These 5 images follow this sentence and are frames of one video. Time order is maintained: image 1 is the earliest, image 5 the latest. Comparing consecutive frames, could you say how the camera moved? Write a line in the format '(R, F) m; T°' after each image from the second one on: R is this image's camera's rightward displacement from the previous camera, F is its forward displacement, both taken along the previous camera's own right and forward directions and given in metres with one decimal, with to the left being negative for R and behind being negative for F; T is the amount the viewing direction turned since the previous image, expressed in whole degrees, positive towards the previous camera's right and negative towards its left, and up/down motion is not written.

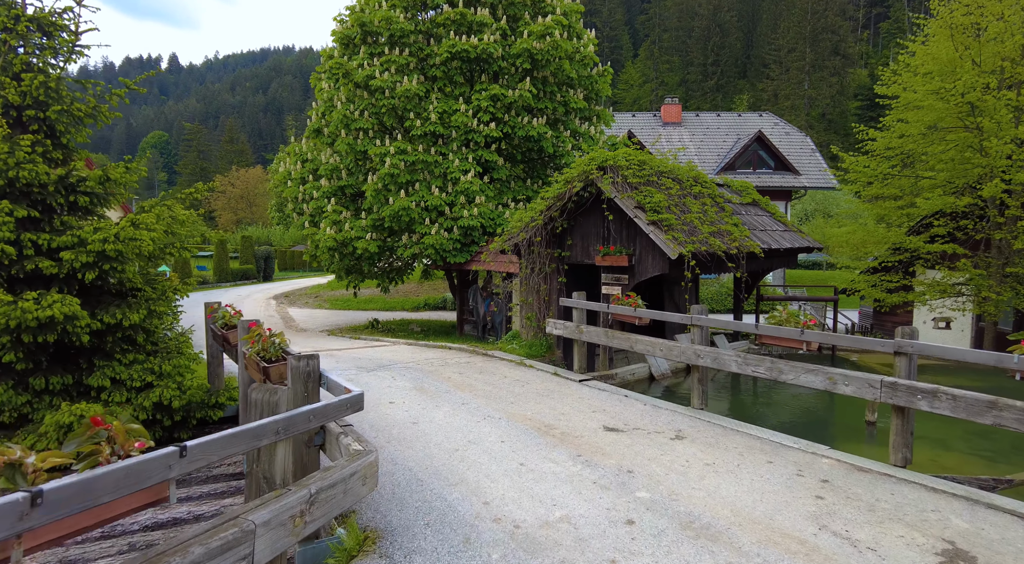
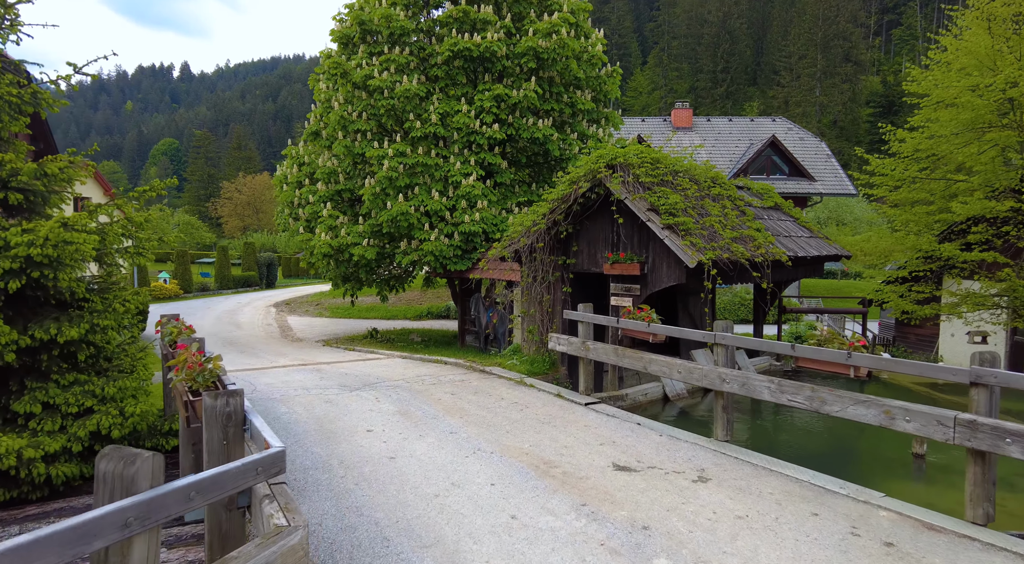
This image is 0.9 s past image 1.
(+0.1, +0.9) m; -1°
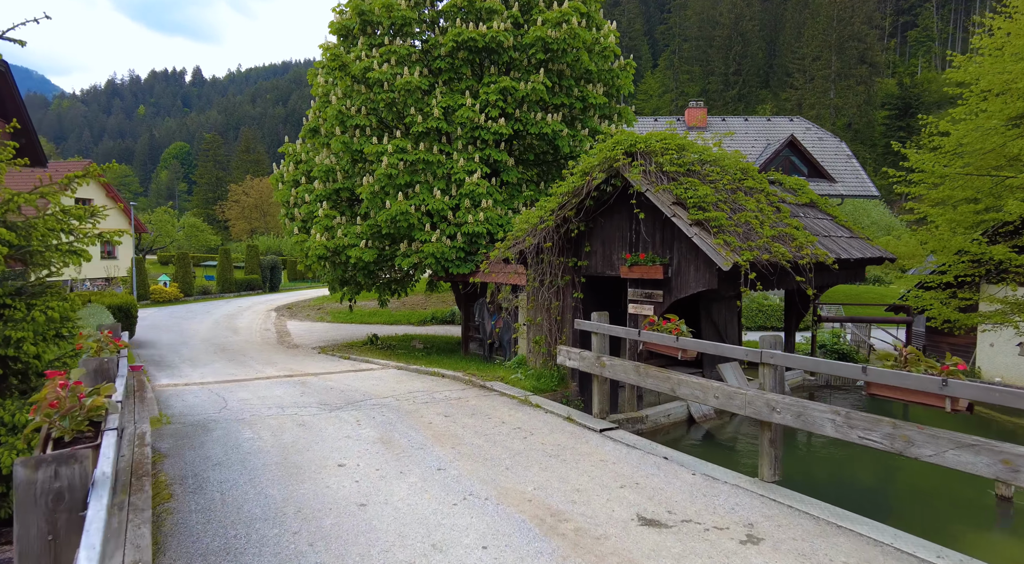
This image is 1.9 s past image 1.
(+0.1, +1.1) m; -1°
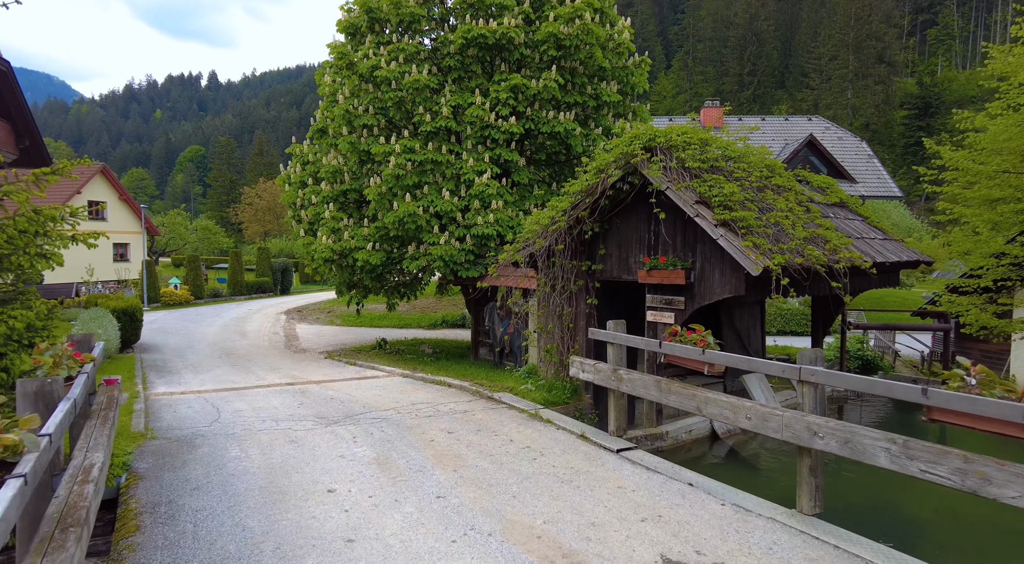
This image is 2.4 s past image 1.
(0.0, +0.5) m; -1°
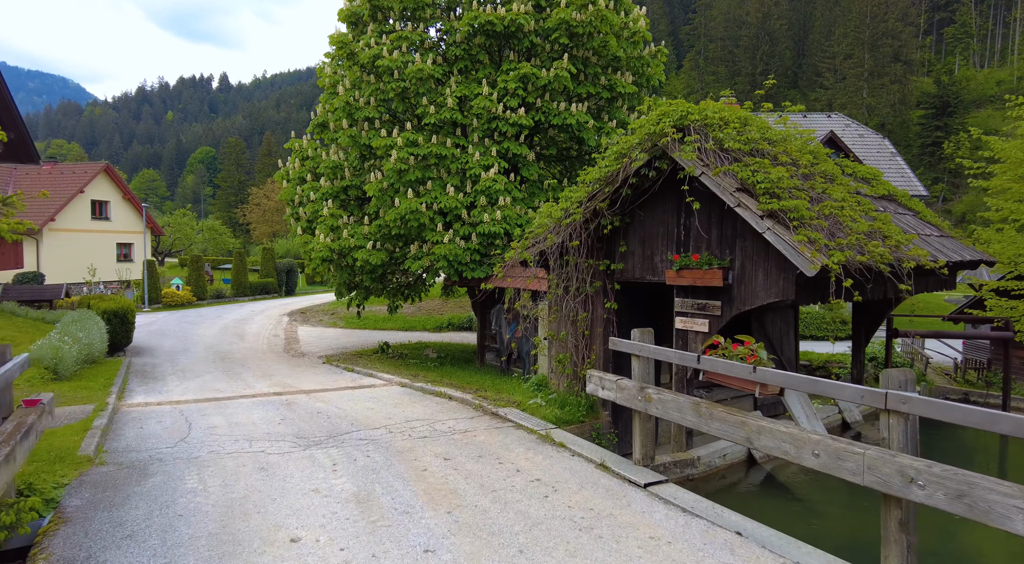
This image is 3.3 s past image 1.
(0.0, +0.9) m; -1°
